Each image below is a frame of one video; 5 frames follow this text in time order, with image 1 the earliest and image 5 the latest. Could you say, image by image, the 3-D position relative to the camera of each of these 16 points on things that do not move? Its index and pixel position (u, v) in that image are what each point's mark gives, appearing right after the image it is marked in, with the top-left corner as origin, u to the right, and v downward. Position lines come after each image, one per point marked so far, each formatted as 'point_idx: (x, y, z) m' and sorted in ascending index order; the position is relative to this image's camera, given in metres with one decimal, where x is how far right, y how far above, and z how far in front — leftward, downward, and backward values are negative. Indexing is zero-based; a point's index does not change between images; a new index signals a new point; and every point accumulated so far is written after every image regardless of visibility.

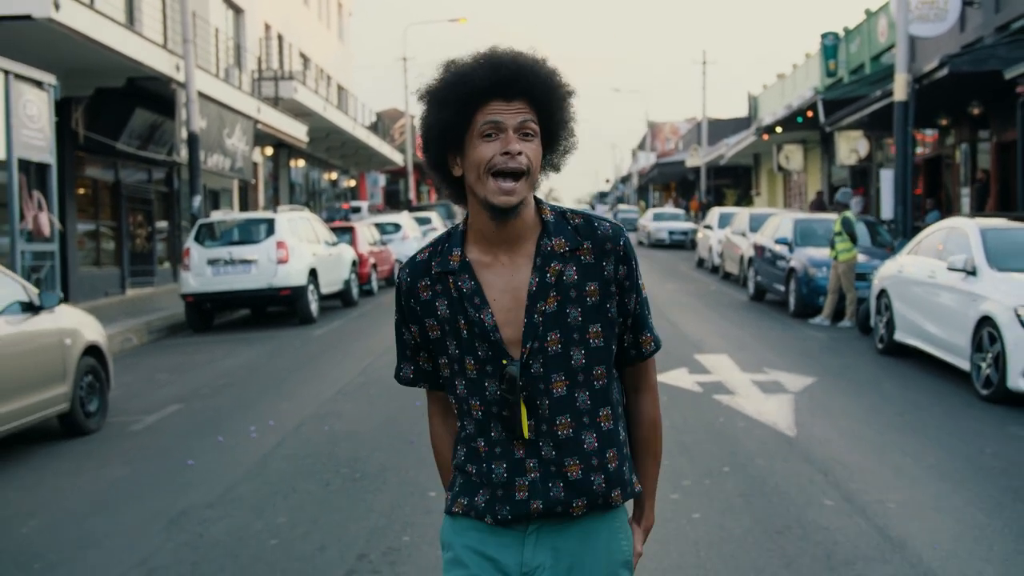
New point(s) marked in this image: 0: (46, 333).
0: (-3.3, -0.3, +7.5) m
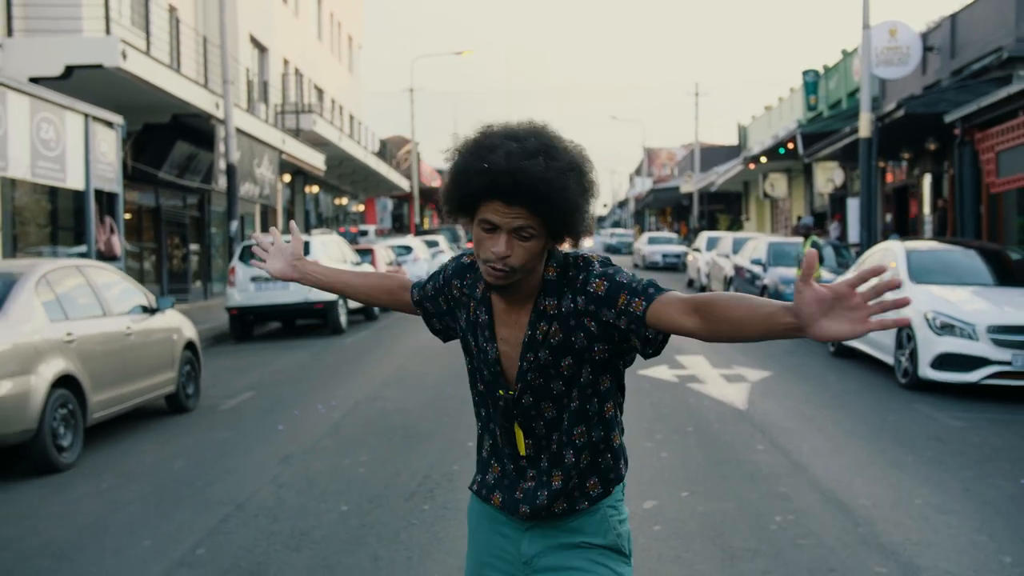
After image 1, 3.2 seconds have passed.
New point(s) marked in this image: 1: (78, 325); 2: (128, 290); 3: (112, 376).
0: (-3.2, -0.4, +9.5) m
1: (-3.3, -0.3, +8.0) m
2: (-3.4, 0.0, +9.4) m
3: (-3.2, -0.7, +8.4) m
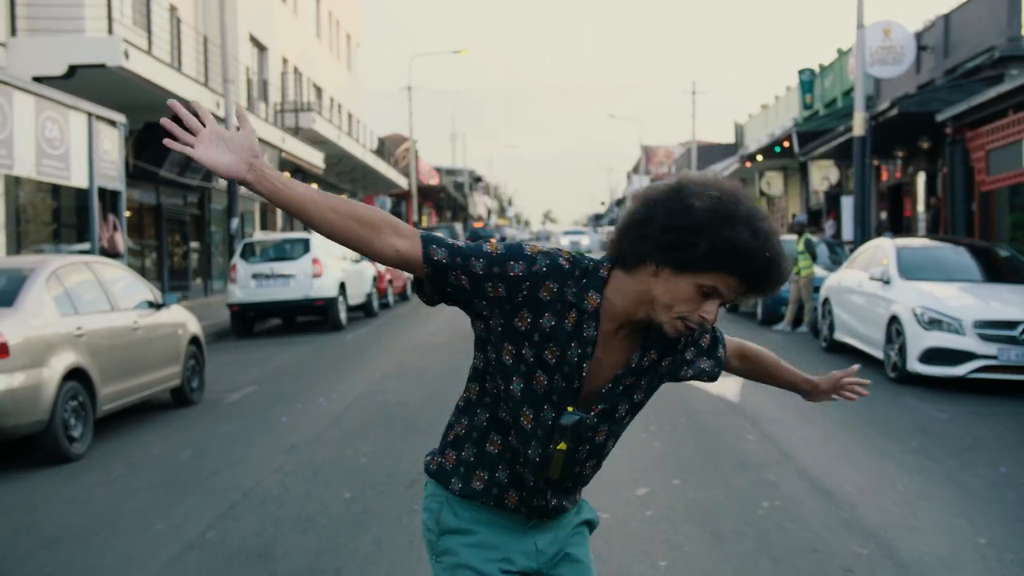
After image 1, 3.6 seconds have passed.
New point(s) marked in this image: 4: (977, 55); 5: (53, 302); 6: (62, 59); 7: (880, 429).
0: (-3.2, -0.3, +9.7) m
1: (-3.3, -0.3, +8.2) m
2: (-3.5, 0.0, +9.6) m
3: (-3.2, -0.7, +8.6) m
4: (+8.8, +4.4, +19.7) m
5: (-3.5, -0.1, +7.9) m
6: (-6.8, +3.5, +15.8) m
7: (+2.8, -1.1, +8.0) m
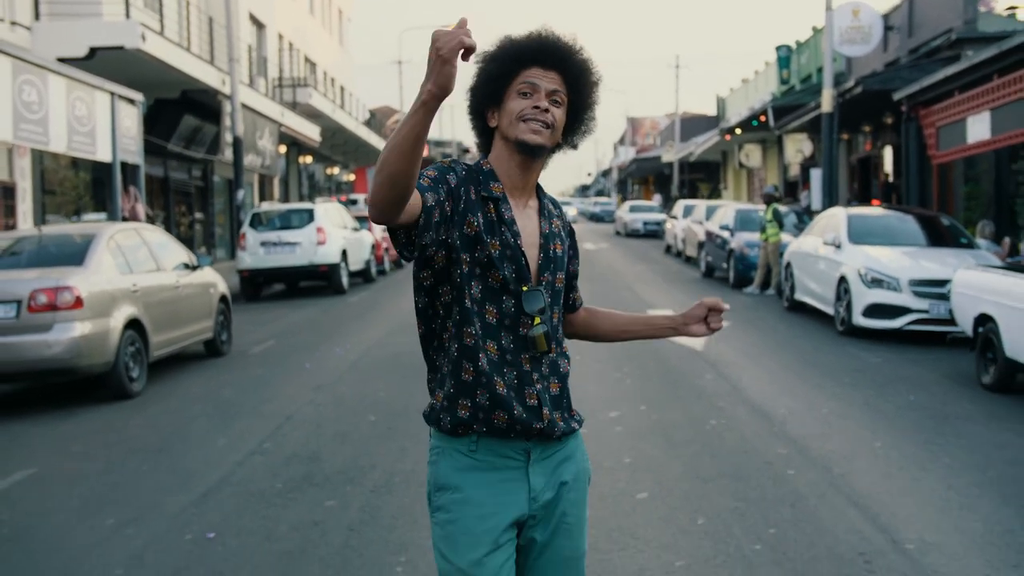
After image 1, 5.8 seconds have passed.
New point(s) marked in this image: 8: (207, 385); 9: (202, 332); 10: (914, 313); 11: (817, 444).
0: (-3.3, 0.0, +11.0) m
1: (-3.4, +0.1, +9.5) m
2: (-3.5, +0.4, +10.9) m
3: (-3.3, -0.3, +9.9) m
4: (+8.6, +5.1, +21.0) m
5: (-3.5, +0.2, +9.2) m
6: (-7.0, +4.0, +17.0) m
7: (+2.8, -0.7, +9.4) m
8: (-2.8, -0.9, +9.6) m
9: (-3.3, -0.5, +11.0) m
10: (+4.3, -0.3, +11.1) m
11: (+1.9, -1.0, +6.6) m
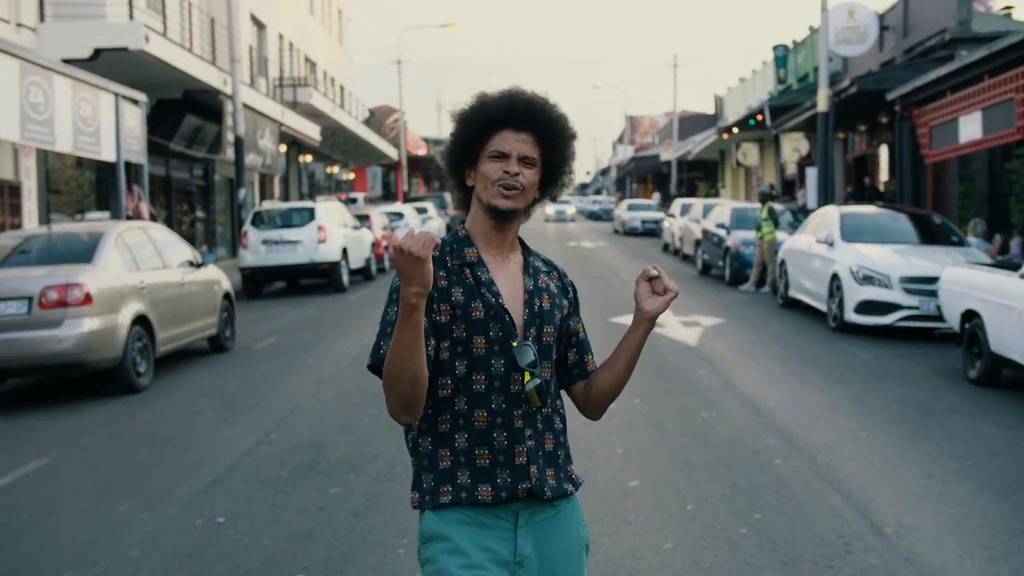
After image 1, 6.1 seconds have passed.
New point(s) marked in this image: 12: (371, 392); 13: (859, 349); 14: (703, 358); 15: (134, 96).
0: (-3.3, +0.1, +11.2) m
1: (-3.4, +0.1, +9.7) m
2: (-3.6, +0.4, +11.1) m
3: (-3.3, -0.3, +10.1) m
4: (+8.6, +5.1, +21.3) m
5: (-3.5, +0.3, +9.4) m
6: (-7.0, +4.0, +17.2) m
7: (+2.8, -0.7, +9.6) m
8: (-2.8, -0.9, +9.8) m
9: (-3.3, -0.4, +11.2) m
10: (+4.2, -0.2, +11.3) m
11: (+1.9, -1.0, +6.8) m
12: (-1.2, -0.9, +8.7) m
13: (+3.5, -0.6, +10.7) m
14: (+1.9, -0.7, +10.2) m
15: (-6.1, +3.1, +16.8) m
